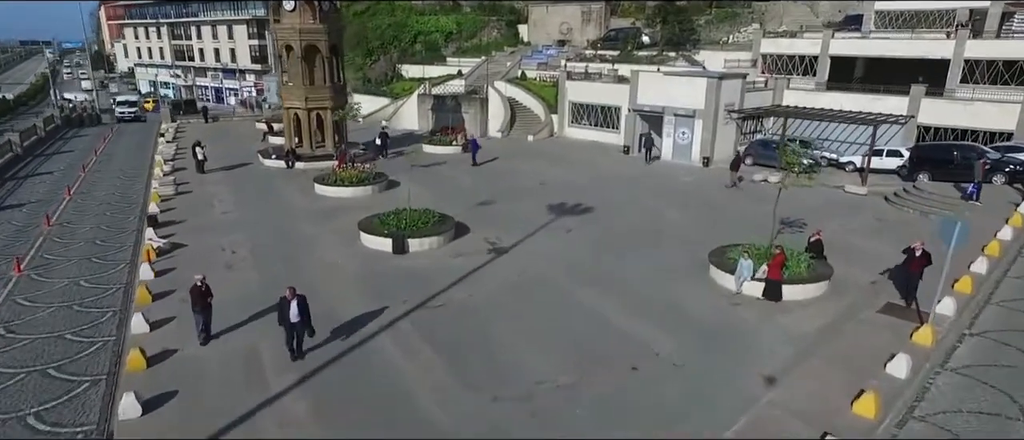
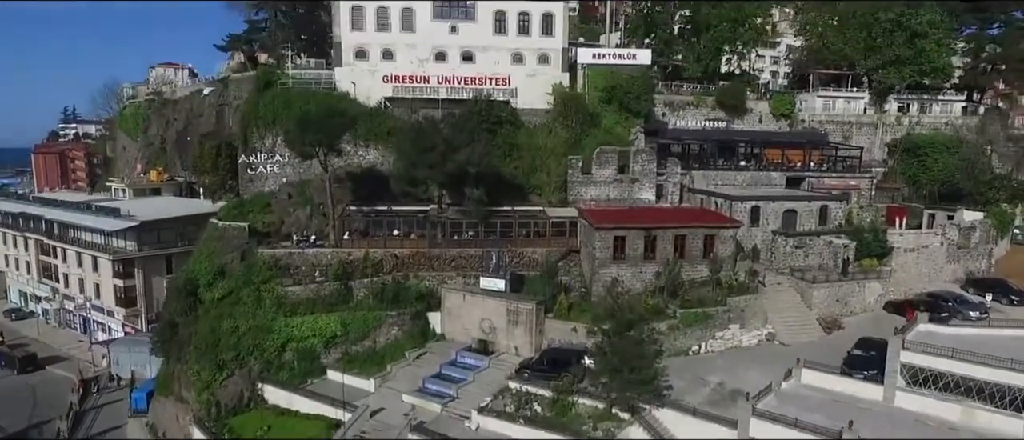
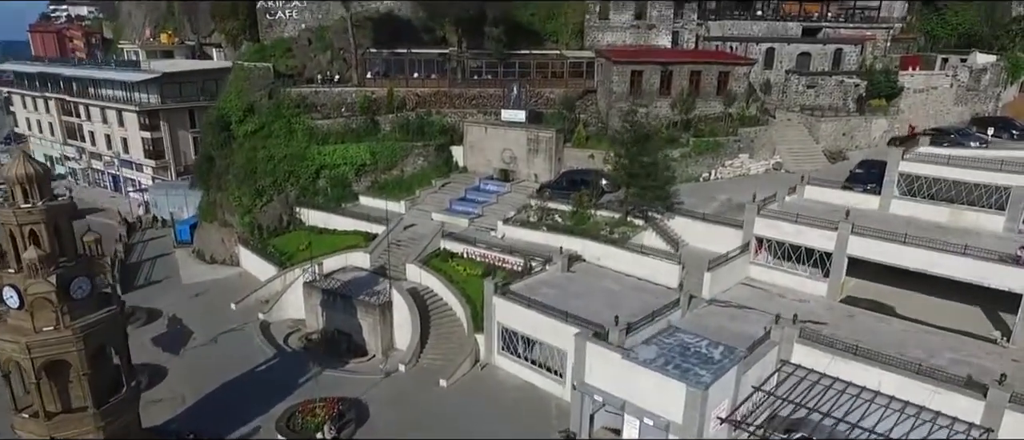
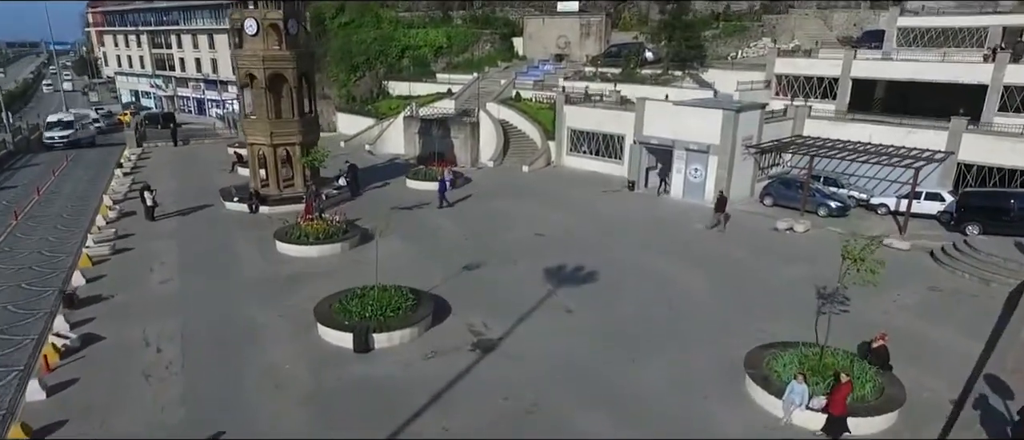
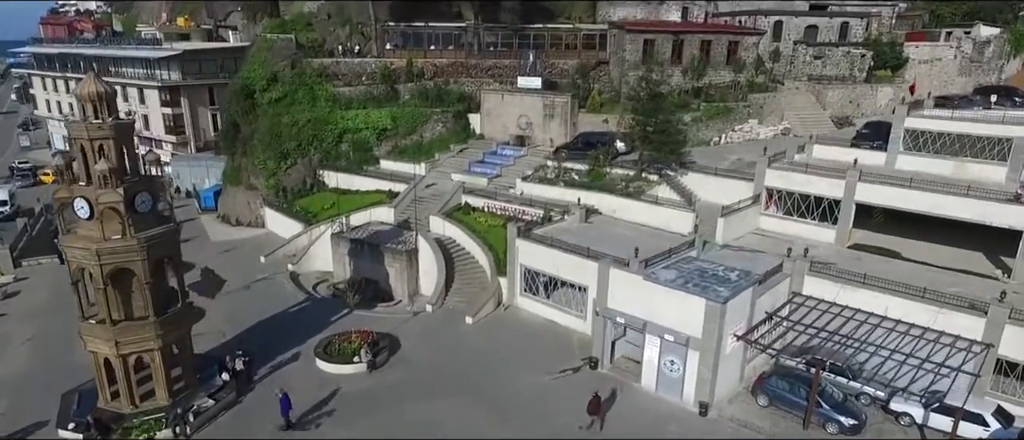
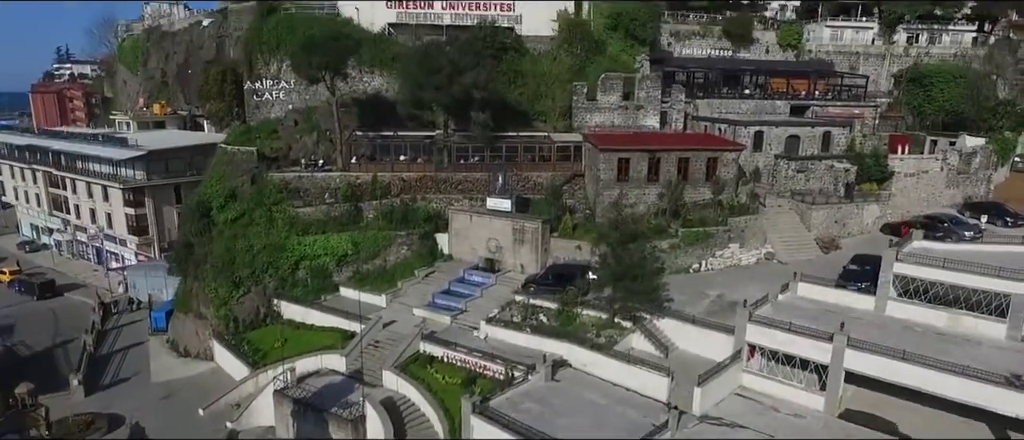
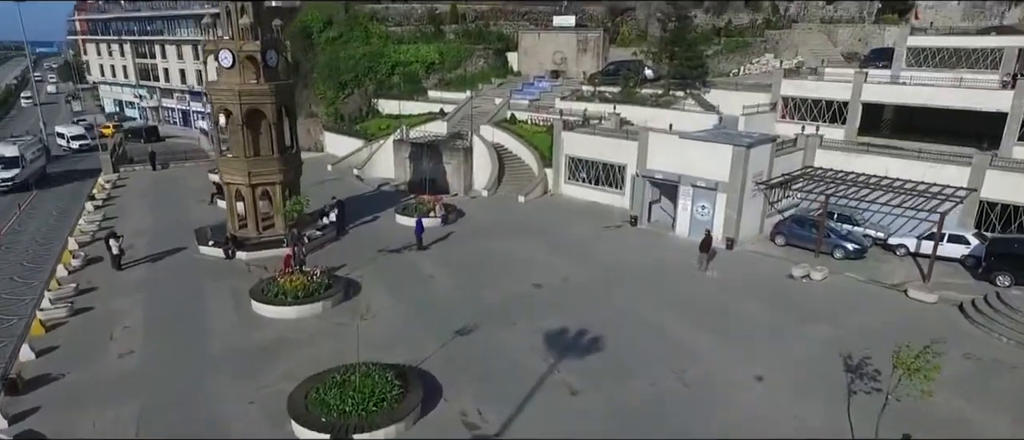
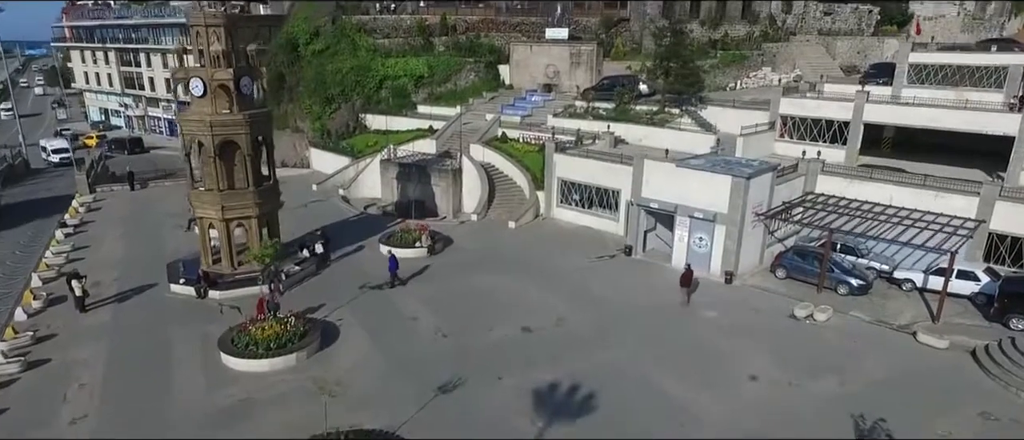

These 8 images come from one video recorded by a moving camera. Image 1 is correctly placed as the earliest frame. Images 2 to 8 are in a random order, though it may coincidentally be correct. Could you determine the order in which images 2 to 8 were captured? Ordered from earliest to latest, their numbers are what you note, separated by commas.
4, 7, 8, 5, 3, 6, 2
